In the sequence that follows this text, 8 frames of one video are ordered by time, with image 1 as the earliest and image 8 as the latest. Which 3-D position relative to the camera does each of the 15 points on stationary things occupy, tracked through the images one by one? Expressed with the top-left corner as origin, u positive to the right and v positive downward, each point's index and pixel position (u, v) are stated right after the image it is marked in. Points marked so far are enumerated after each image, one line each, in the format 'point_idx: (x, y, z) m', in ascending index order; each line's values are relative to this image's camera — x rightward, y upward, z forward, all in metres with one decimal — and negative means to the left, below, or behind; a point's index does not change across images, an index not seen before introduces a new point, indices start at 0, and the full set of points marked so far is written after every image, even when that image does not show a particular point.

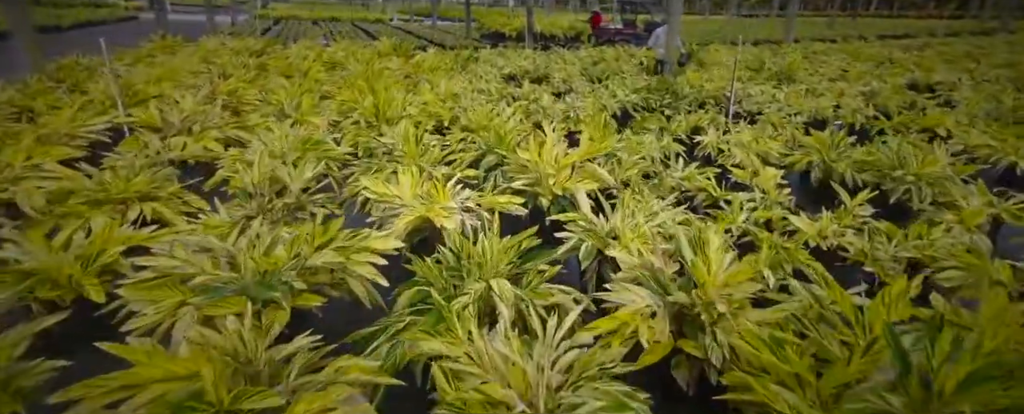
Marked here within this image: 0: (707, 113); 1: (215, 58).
0: (+1.9, +0.9, +5.0) m
1: (-3.9, +2.0, +6.8) m
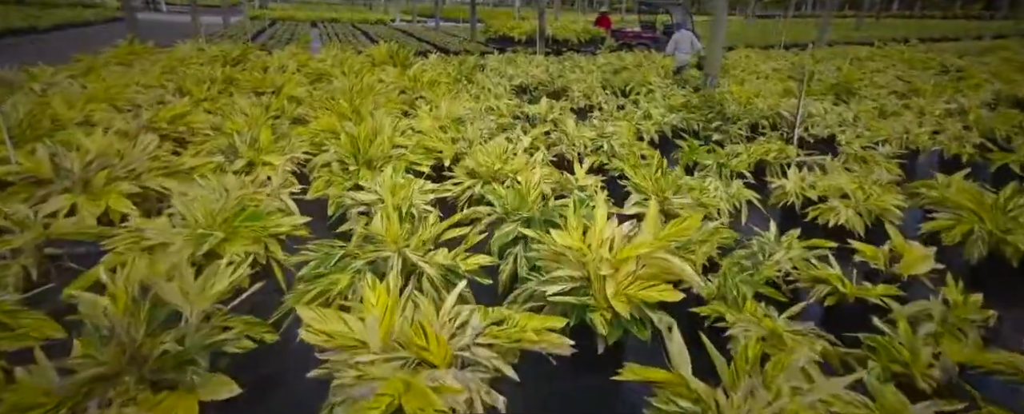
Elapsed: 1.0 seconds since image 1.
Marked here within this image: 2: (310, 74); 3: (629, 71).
0: (+2.0, +0.5, +4.1) m
1: (-3.8, +1.6, +5.9) m
2: (-2.5, +1.6, +6.2) m
3: (+1.8, +2.1, +7.9) m
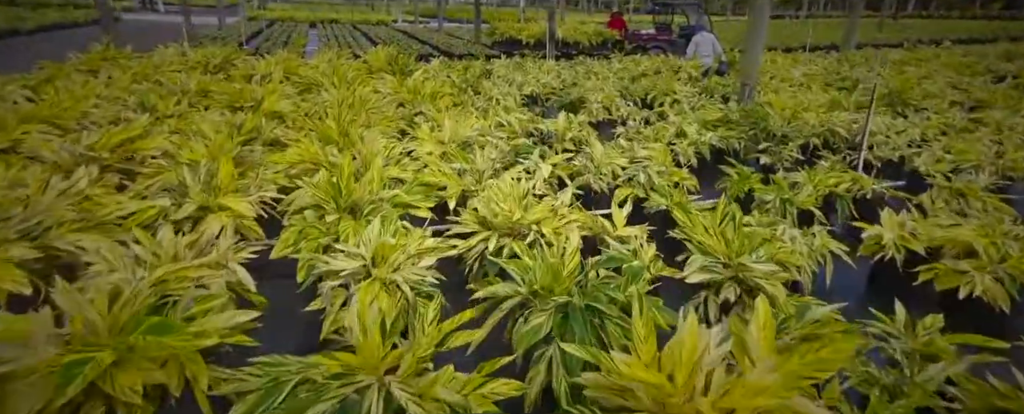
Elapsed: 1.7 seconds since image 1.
0: (+2.1, +0.3, +3.4) m
1: (-3.7, +1.4, +5.3) m
2: (-2.3, +1.4, +5.6) m
3: (+1.9, +1.8, +7.3) m
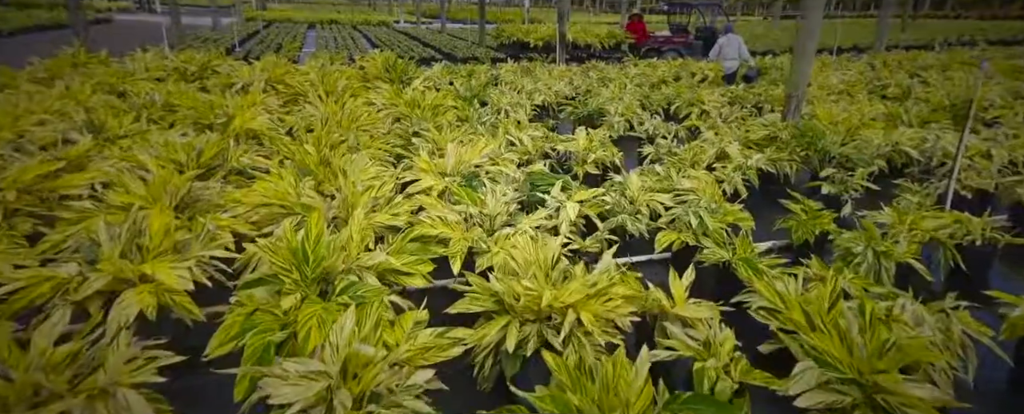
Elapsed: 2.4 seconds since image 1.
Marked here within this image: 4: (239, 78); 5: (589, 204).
0: (+2.2, 0.0, +2.8) m
1: (-3.6, +1.1, +4.7) m
2: (-2.2, +1.1, +5.0) m
3: (+2.0, +1.6, +6.7) m
4: (-2.9, +1.4, +5.4) m
5: (+0.4, 0.0, +2.7) m
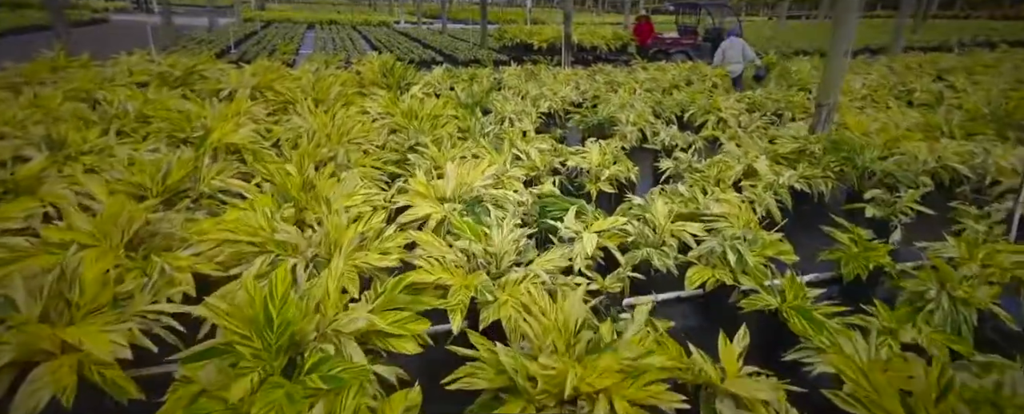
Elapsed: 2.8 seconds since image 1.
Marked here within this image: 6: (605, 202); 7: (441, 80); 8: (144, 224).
0: (+2.2, -0.1, +2.5) m
1: (-3.5, +1.0, +4.4) m
2: (-2.2, +1.0, +4.7) m
3: (+2.1, +1.4, +6.4) m
4: (-2.8, +1.2, +5.1) m
5: (+0.4, -0.1, +2.3) m
6: (+0.6, 0.0, +3.5) m
7: (-0.9, +1.6, +6.4) m
8: (-1.5, -0.1, +2.0) m
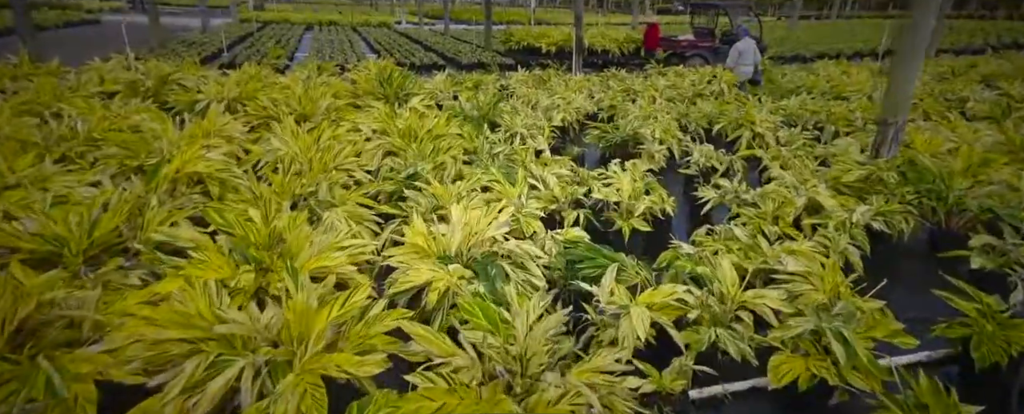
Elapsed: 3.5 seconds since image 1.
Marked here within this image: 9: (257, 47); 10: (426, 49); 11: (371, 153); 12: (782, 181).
0: (+2.3, -0.3, +1.9) m
1: (-3.4, +0.8, +3.9) m
2: (-2.1, +0.8, +4.1) m
3: (+2.2, +1.2, +5.8) m
4: (-2.7, +1.0, +4.5) m
5: (+0.5, -0.3, +1.8) m
6: (+0.7, -0.2, +2.9) m
7: (-0.8, +1.4, +5.9) m
8: (-1.4, -0.3, +1.5) m
9: (-4.4, +2.8, +9.0) m
10: (-1.6, +2.9, +9.5) m
11: (-0.9, +0.4, +3.3) m
12: (+1.7, +0.2, +3.2) m
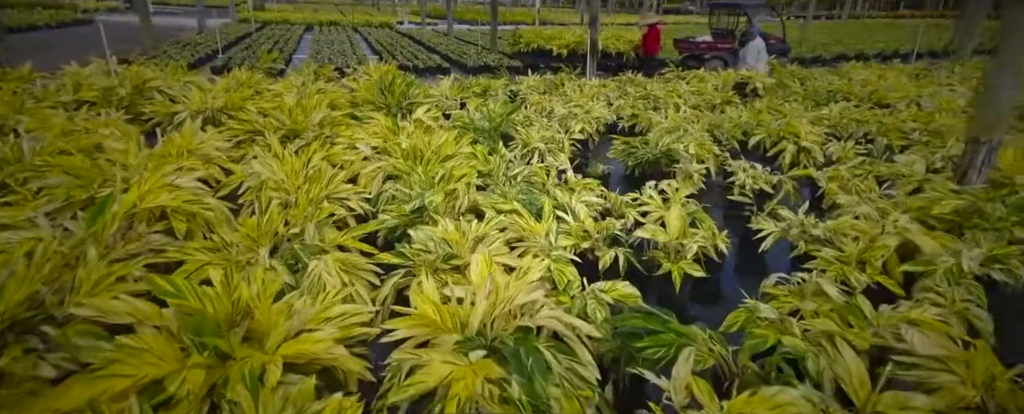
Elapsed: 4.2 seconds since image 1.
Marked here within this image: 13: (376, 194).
0: (+2.4, -0.5, +1.4) m
1: (-3.3, +0.6, +3.4) m
2: (-2.0, +0.6, +3.7) m
3: (+2.3, +1.0, +5.3) m
4: (-2.6, +0.8, +4.1) m
5: (+0.6, -0.5, +1.3) m
6: (+0.8, -0.4, +2.4) m
7: (-0.7, +1.2, +5.4) m
8: (-1.3, -0.5, +1.0) m
9: (-4.3, +2.6, +8.5) m
10: (-1.4, +2.7, +9.0) m
11: (-0.8, +0.2, +2.8) m
12: (+1.8, 0.0, +2.7) m
13: (-0.8, +0.1, +2.9) m
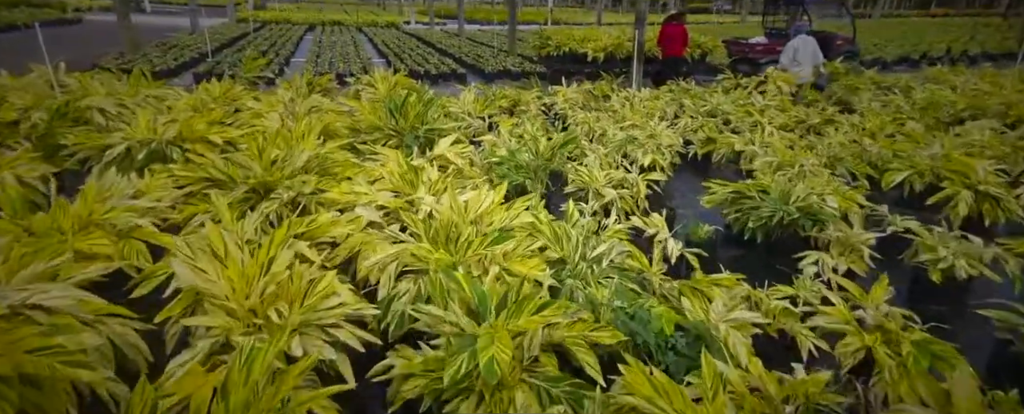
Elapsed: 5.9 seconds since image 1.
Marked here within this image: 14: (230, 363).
0: (+2.8, -0.9, +0.2) m
1: (-3.0, +0.2, +2.3) m
2: (-1.6, +0.2, +2.5) m
3: (+2.7, +0.6, +4.1) m
4: (-2.2, +0.4, +2.9) m
5: (+1.0, -0.9, +0.1) m
6: (+1.2, -0.8, +1.2) m
7: (-0.3, +0.8, +4.3) m
8: (-1.0, -0.9, -0.1) m
9: (-3.9, +2.2, +7.4) m
10: (-1.0, +2.3, +7.8) m
11: (-0.5, -0.2, +1.7) m
12: (+2.1, -0.4, +1.5) m
13: (-0.4, -0.3, +1.7) m
14: (-0.7, -0.3, +1.2) m
